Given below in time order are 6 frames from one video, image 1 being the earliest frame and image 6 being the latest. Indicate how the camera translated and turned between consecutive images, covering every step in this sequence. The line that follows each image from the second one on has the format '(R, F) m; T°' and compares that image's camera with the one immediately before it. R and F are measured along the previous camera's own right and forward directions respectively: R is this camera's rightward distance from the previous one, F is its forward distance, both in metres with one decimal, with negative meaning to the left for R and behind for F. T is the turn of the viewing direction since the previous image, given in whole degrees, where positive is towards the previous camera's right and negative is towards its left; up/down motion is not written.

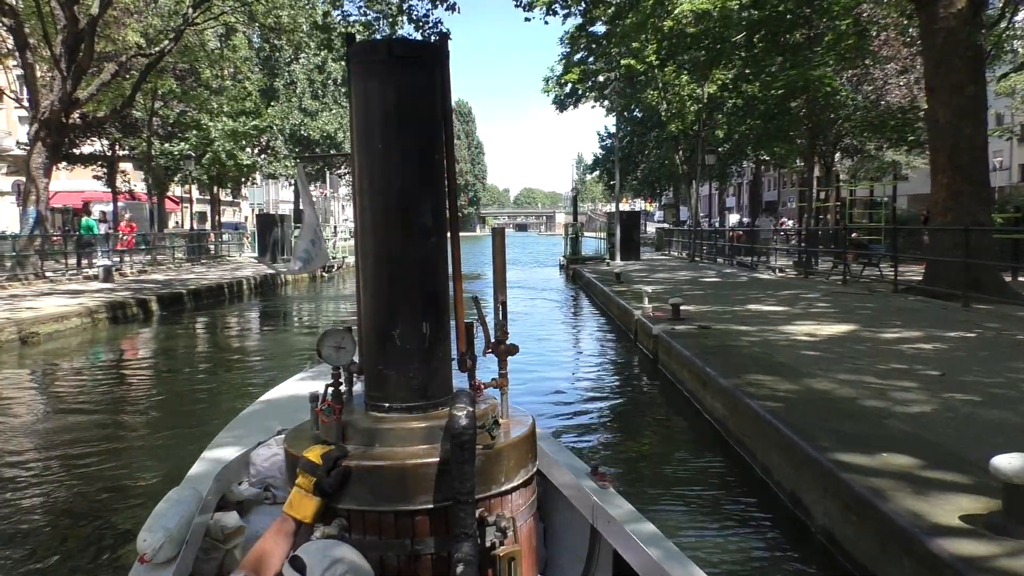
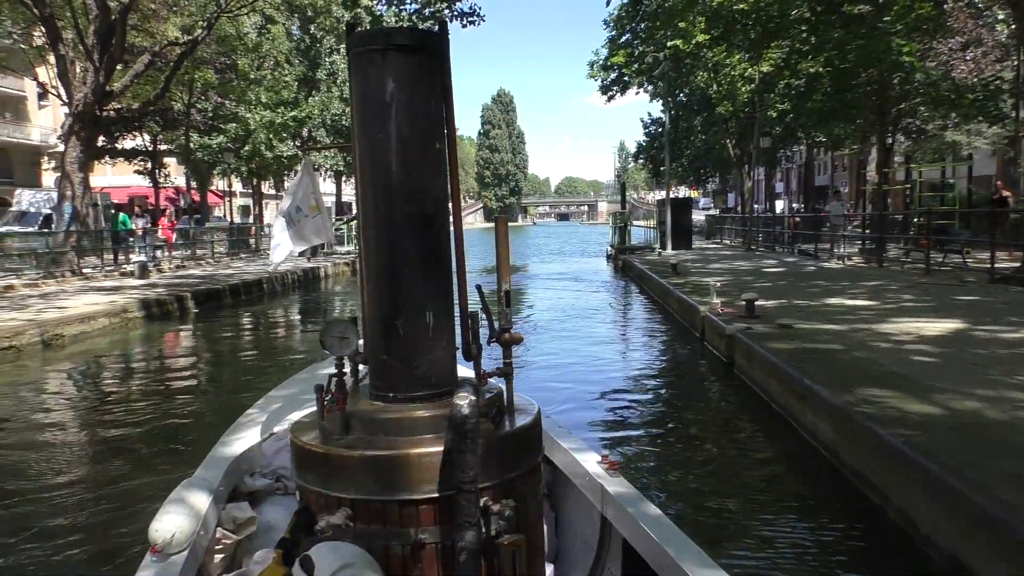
(-0.1, +0.8) m; -3°
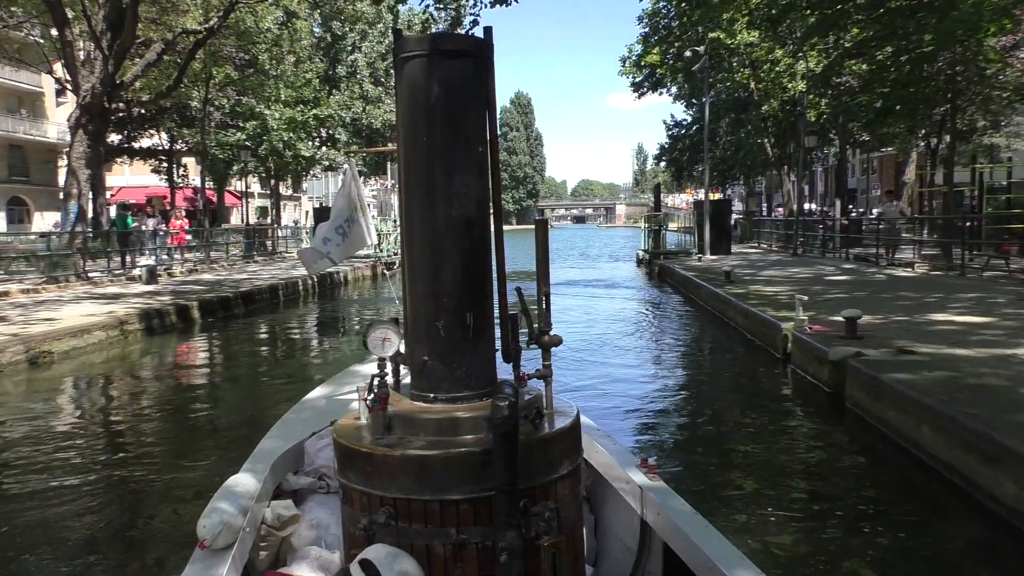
(-0.3, +1.1) m; -1°
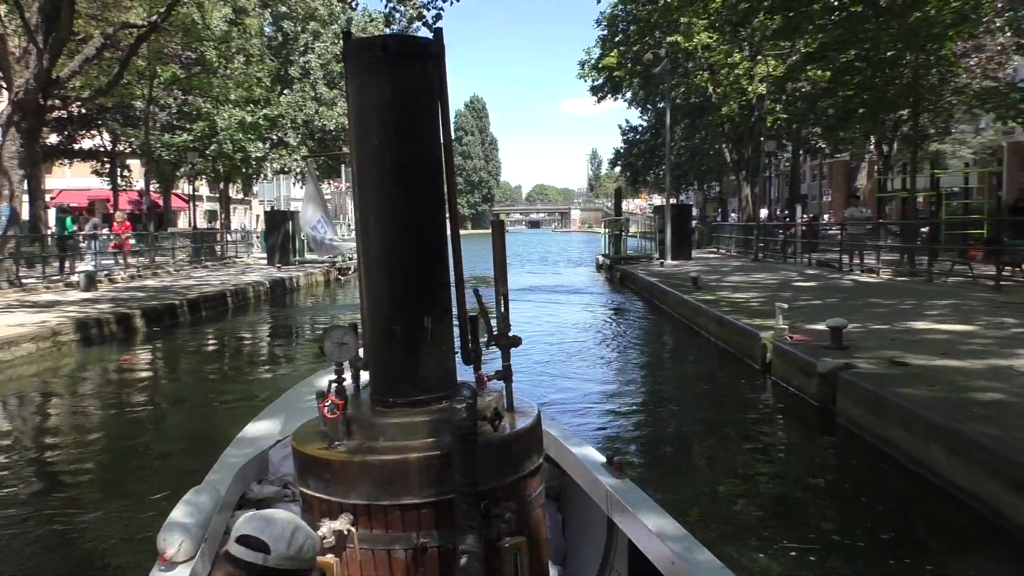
(-0.1, +0.4) m; +3°
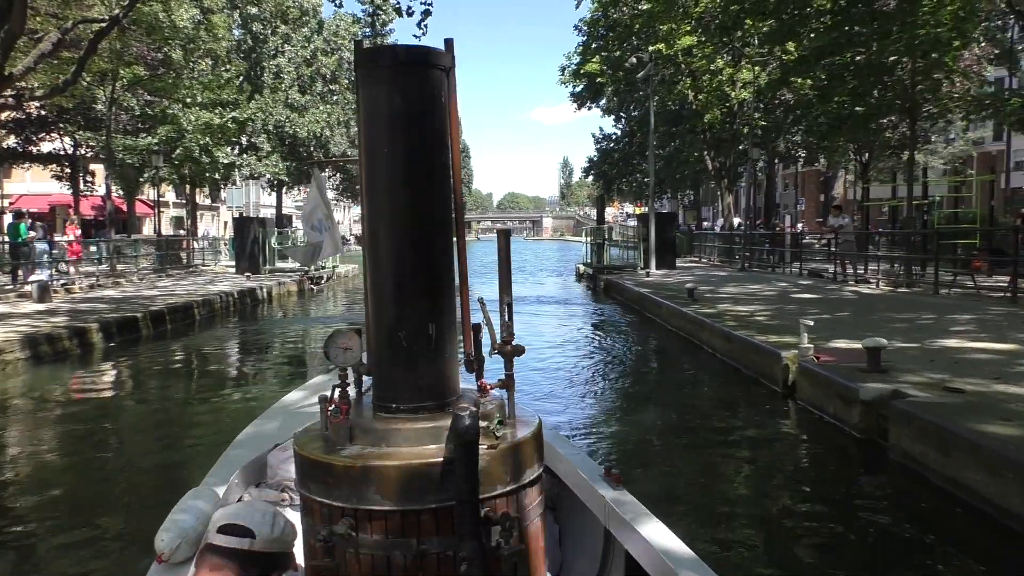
(-0.2, +0.7) m; +2°
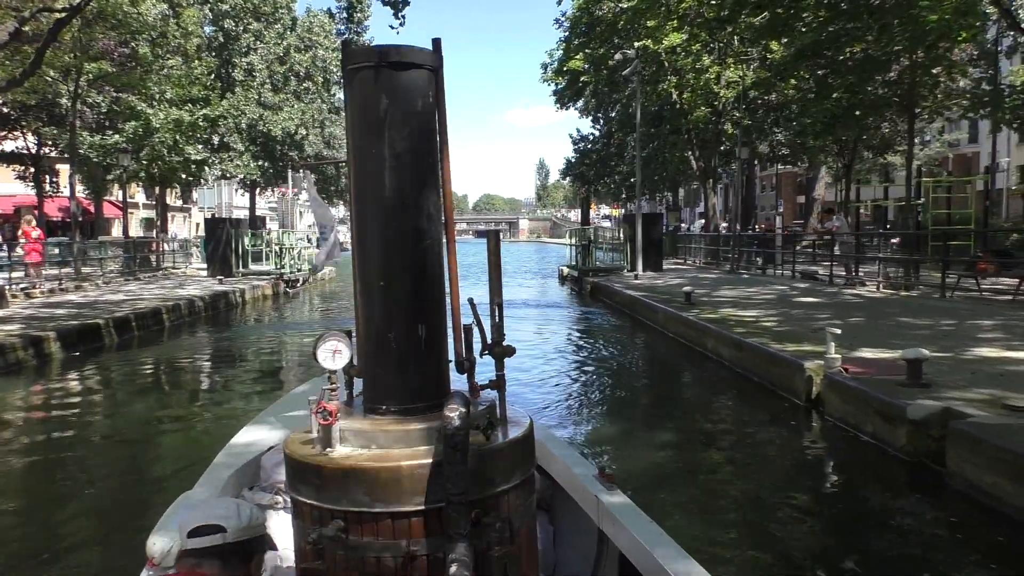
(-0.2, +0.6) m; +2°
